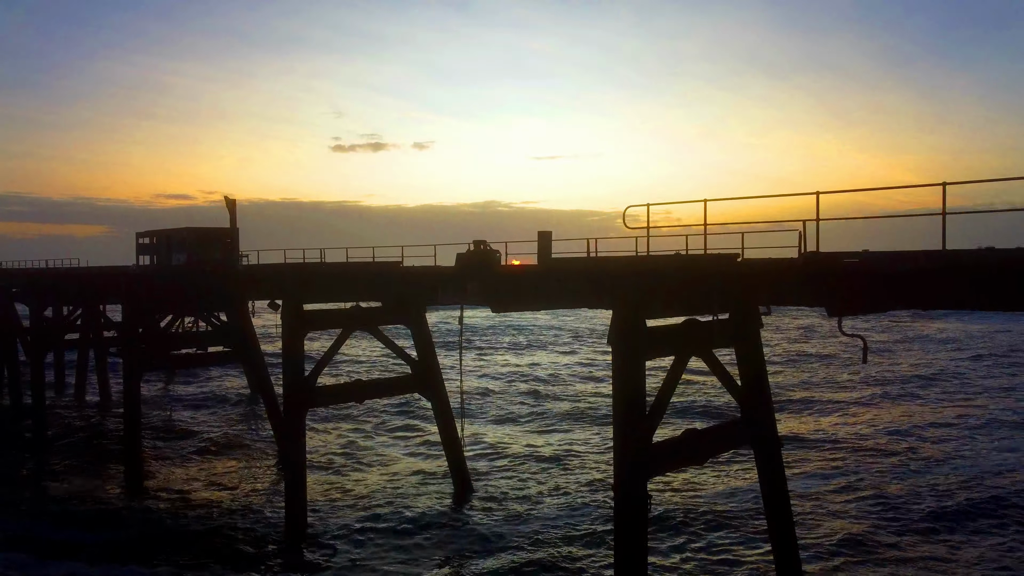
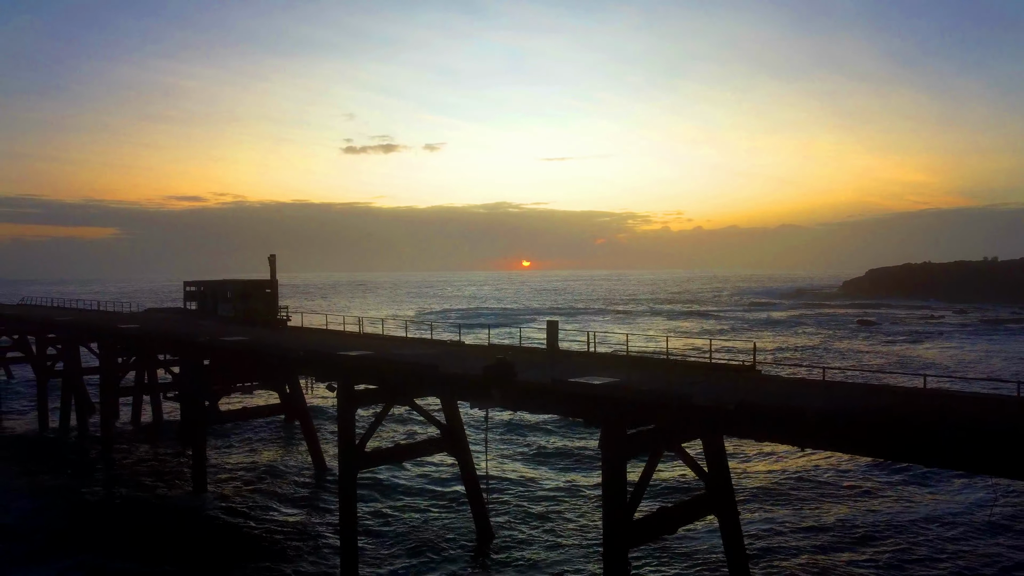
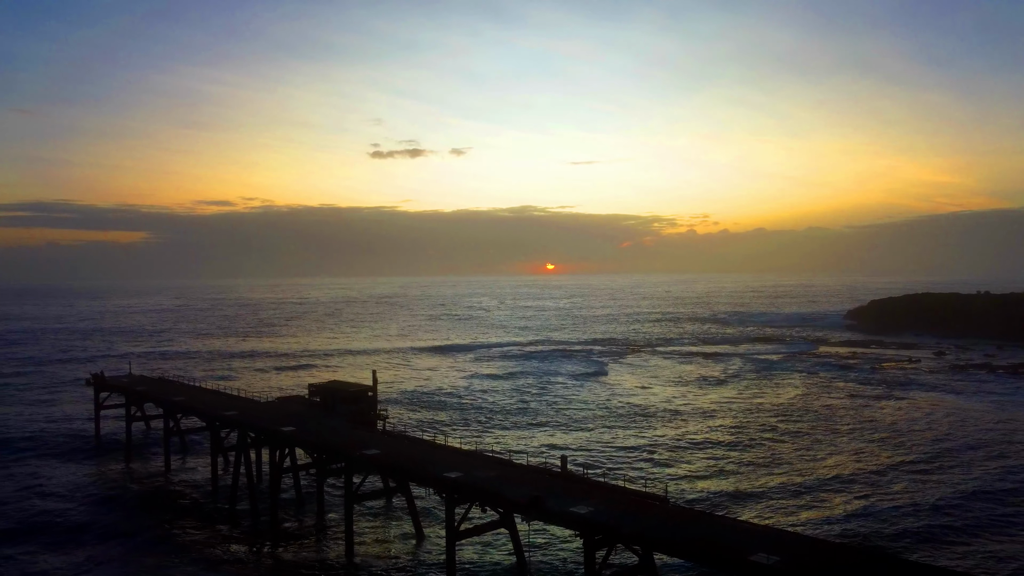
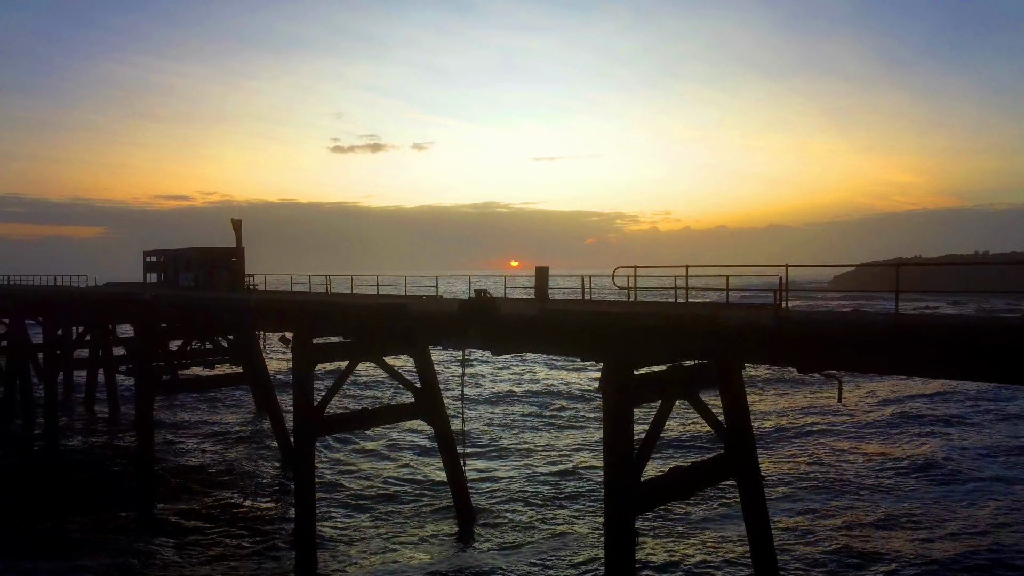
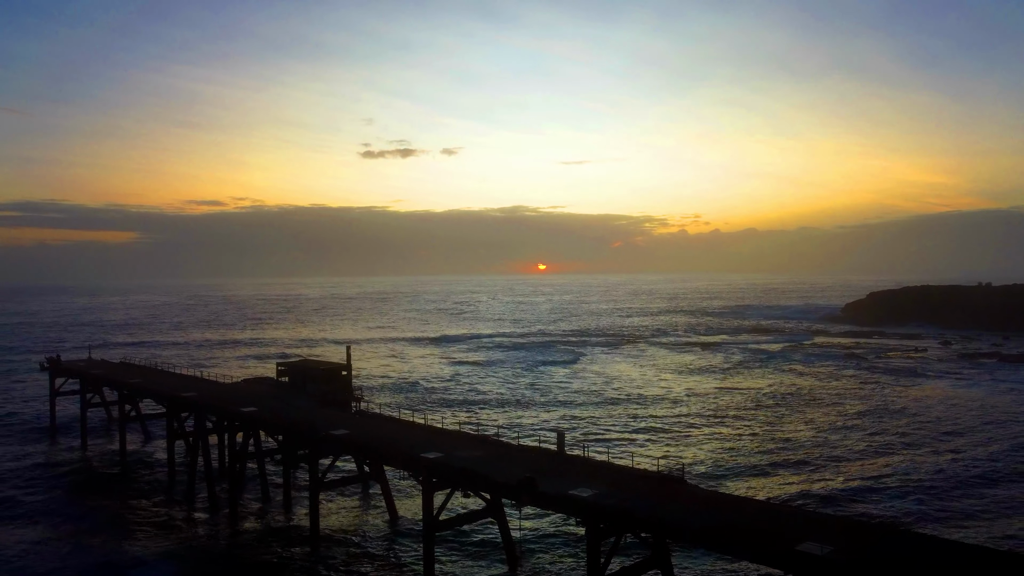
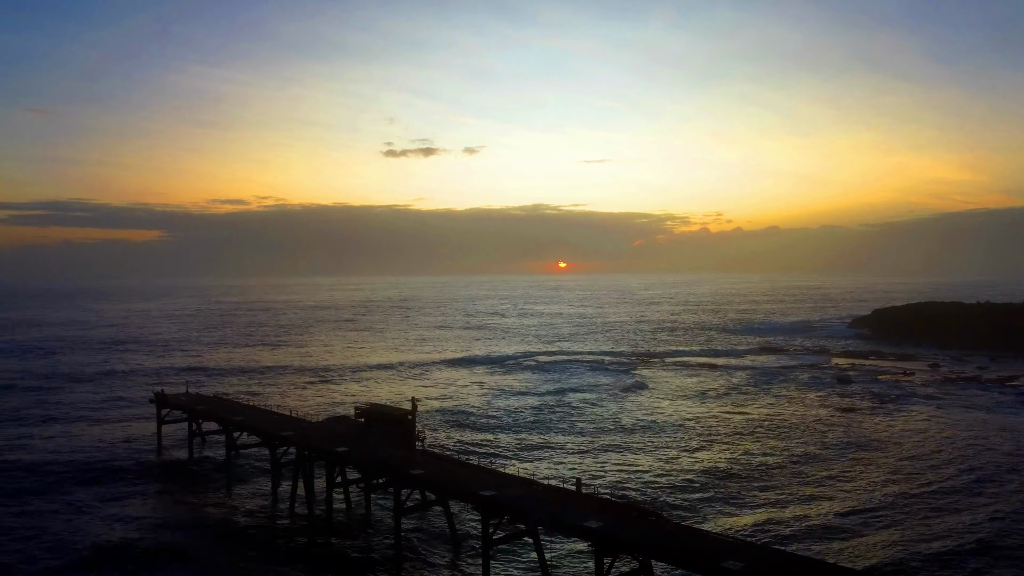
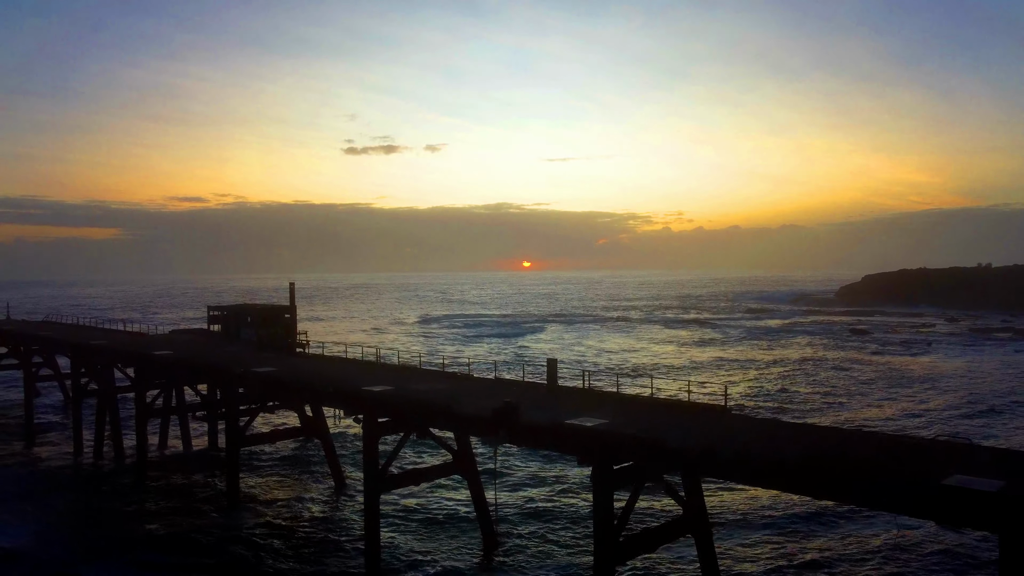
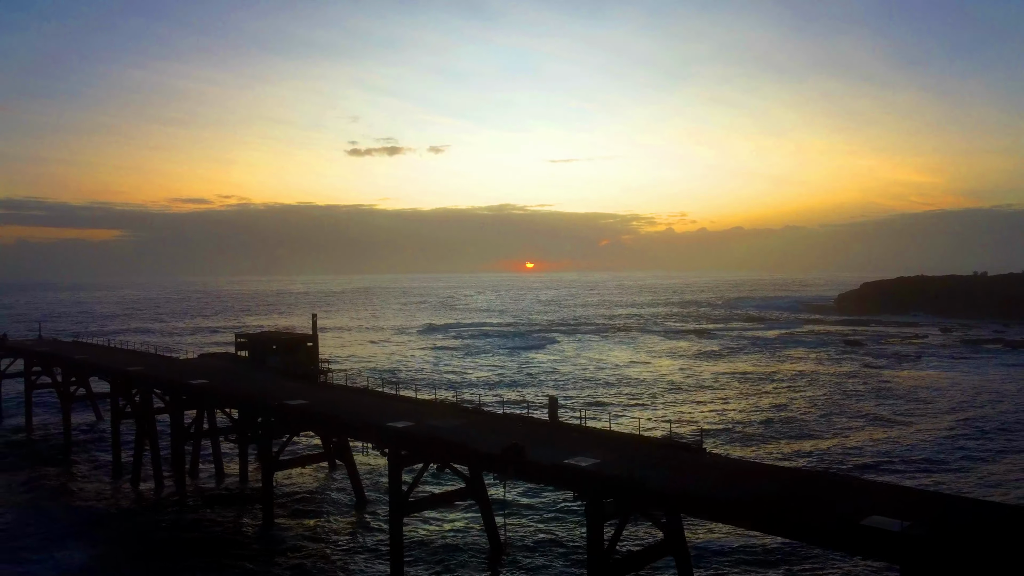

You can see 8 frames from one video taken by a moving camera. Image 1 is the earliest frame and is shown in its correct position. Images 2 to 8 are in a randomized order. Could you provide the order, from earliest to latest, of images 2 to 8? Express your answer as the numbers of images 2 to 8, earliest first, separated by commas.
4, 2, 7, 8, 5, 3, 6
